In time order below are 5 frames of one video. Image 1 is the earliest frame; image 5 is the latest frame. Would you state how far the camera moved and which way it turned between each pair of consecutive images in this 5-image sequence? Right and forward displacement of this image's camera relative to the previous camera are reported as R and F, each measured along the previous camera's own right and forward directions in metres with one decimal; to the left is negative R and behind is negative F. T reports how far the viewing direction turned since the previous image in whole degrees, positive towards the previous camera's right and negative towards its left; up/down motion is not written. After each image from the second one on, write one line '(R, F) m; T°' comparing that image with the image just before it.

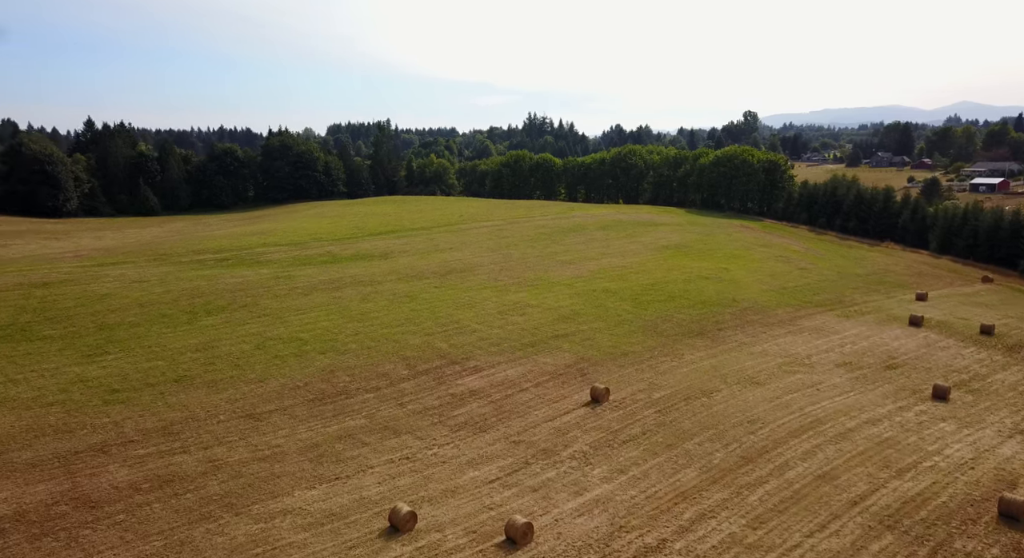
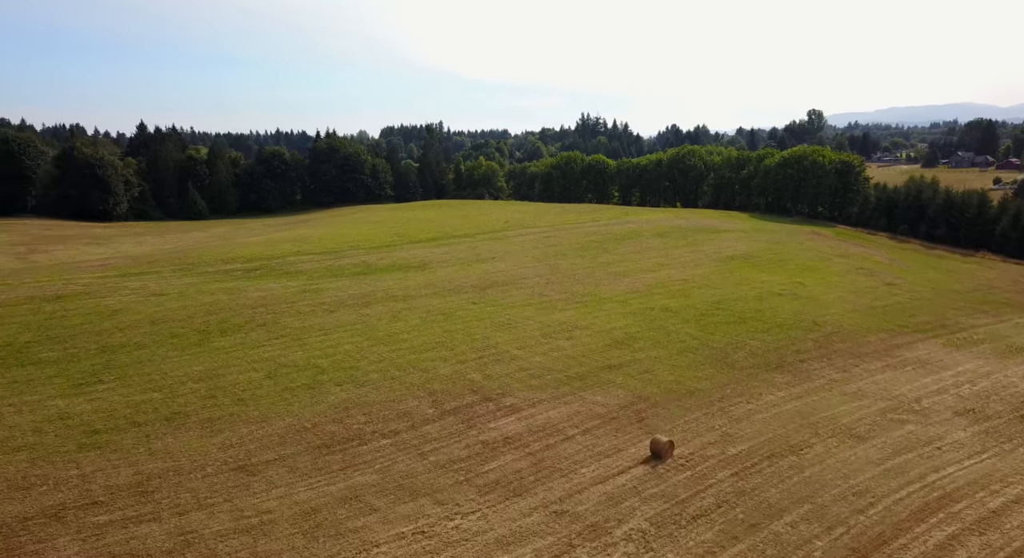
(+0.1, +3.0) m; -5°
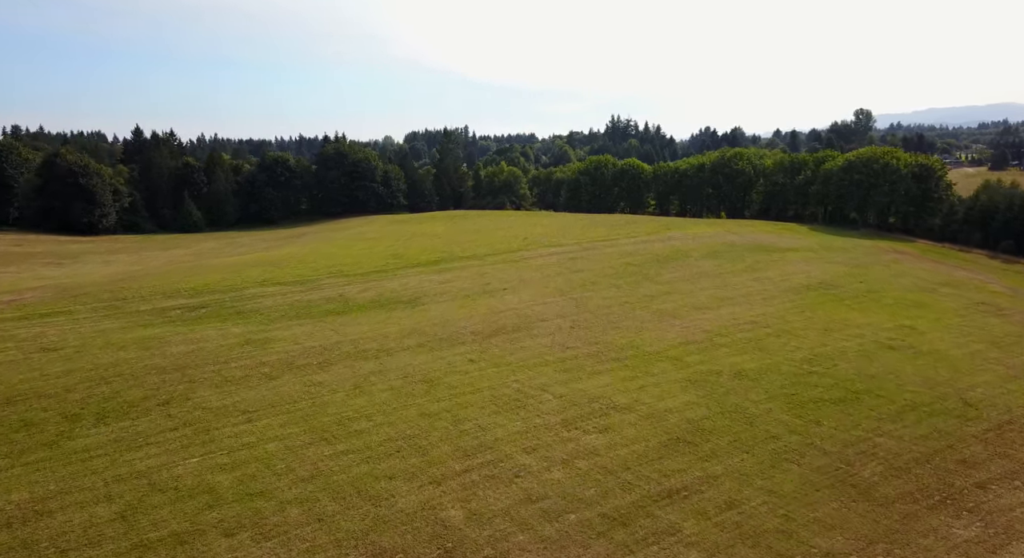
(+0.5, +7.1) m; -3°
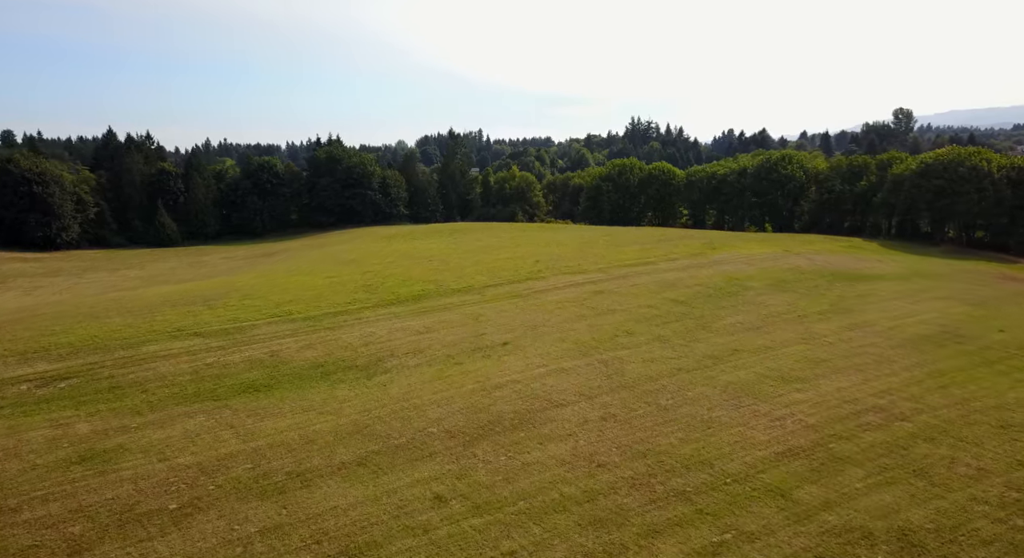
(+0.4, +7.9) m; -2°
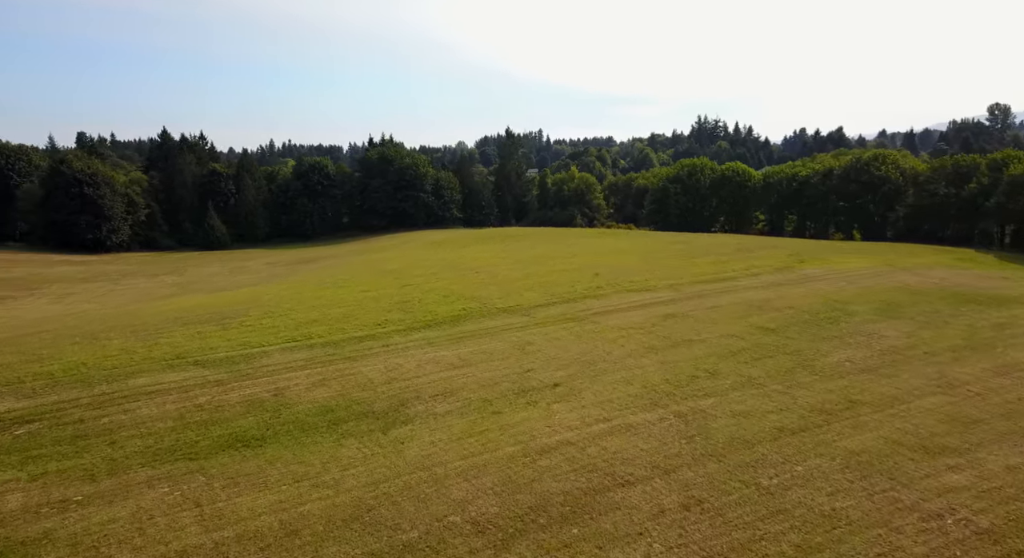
(+0.1, +3.7) m; -5°
